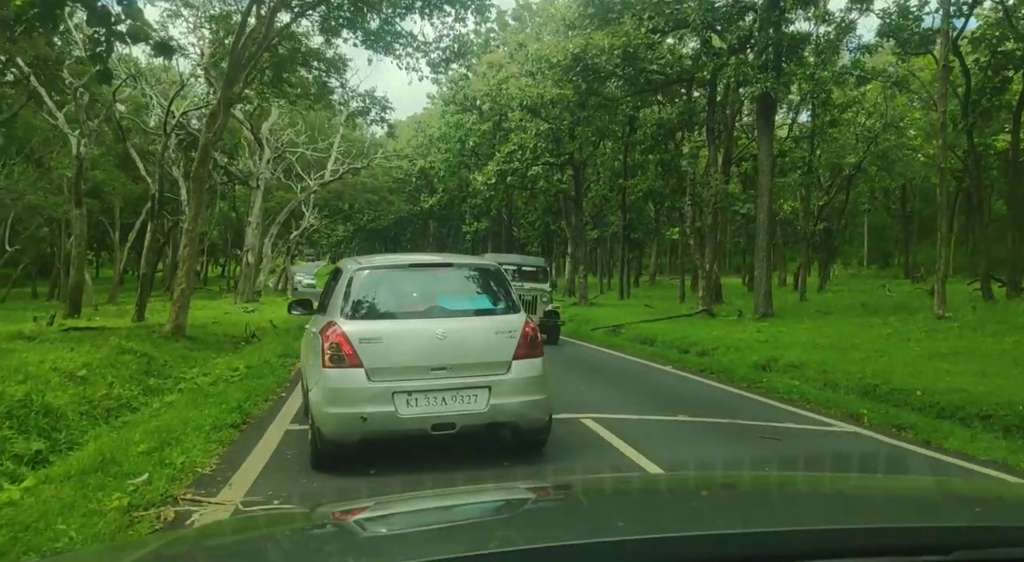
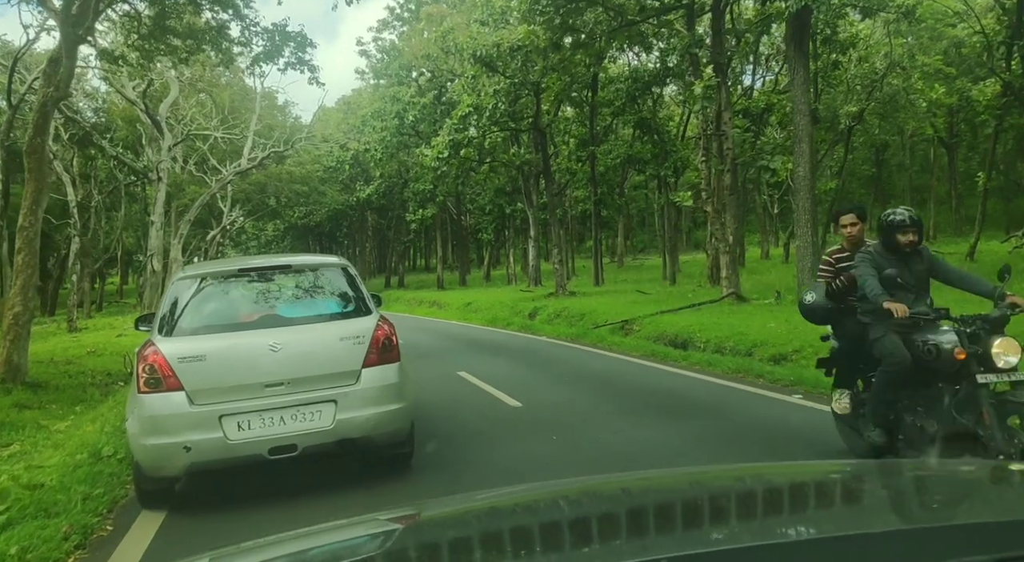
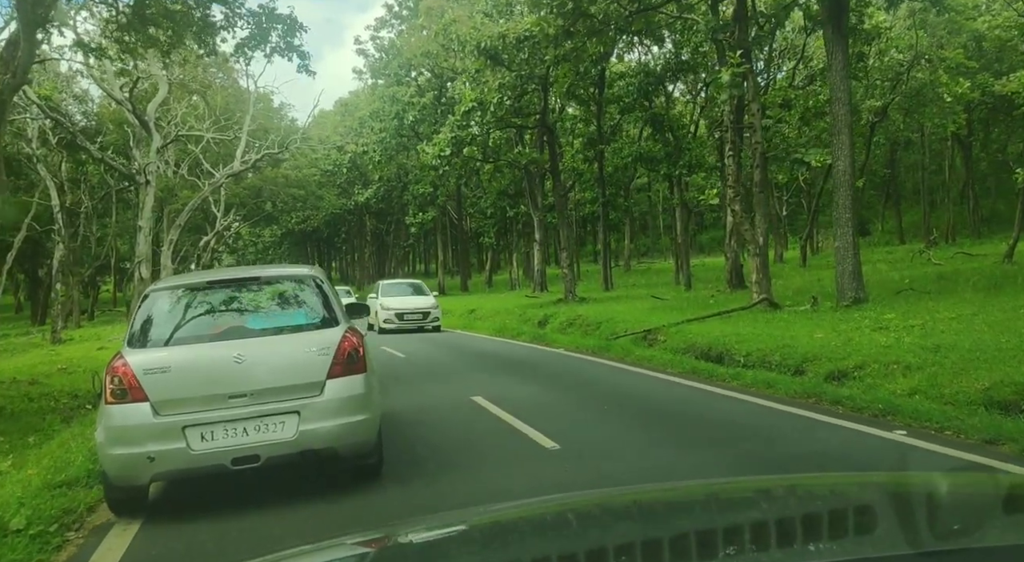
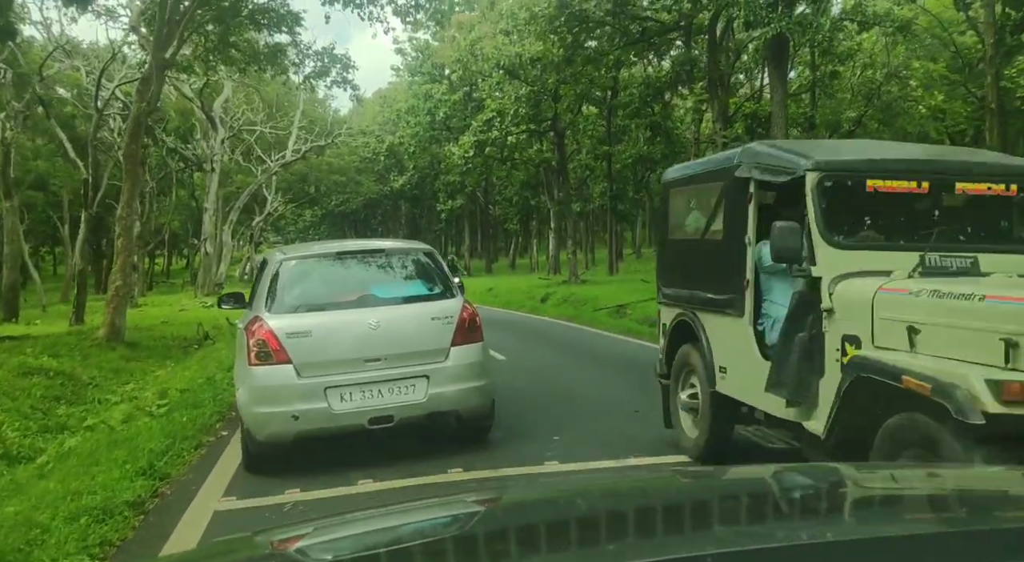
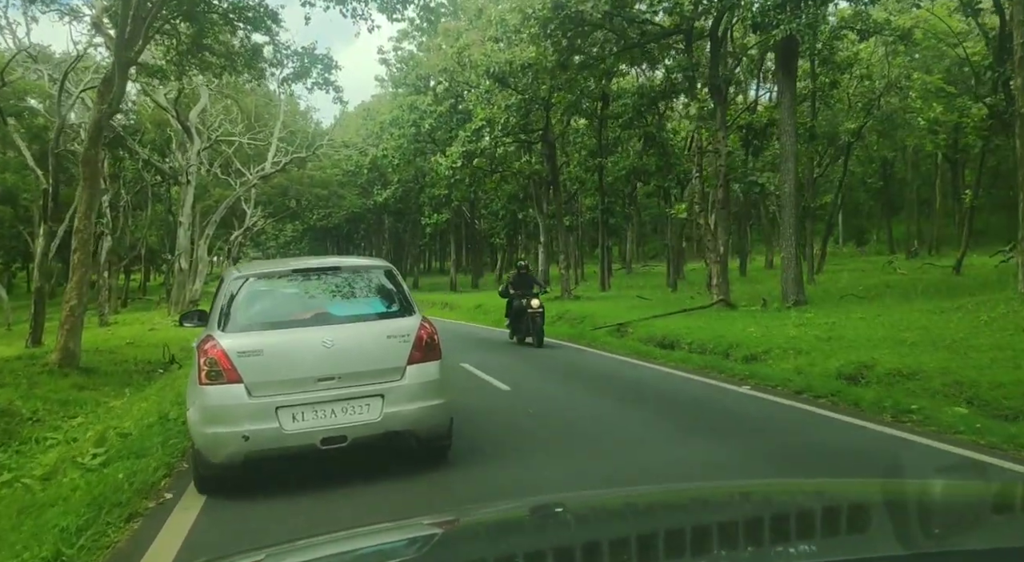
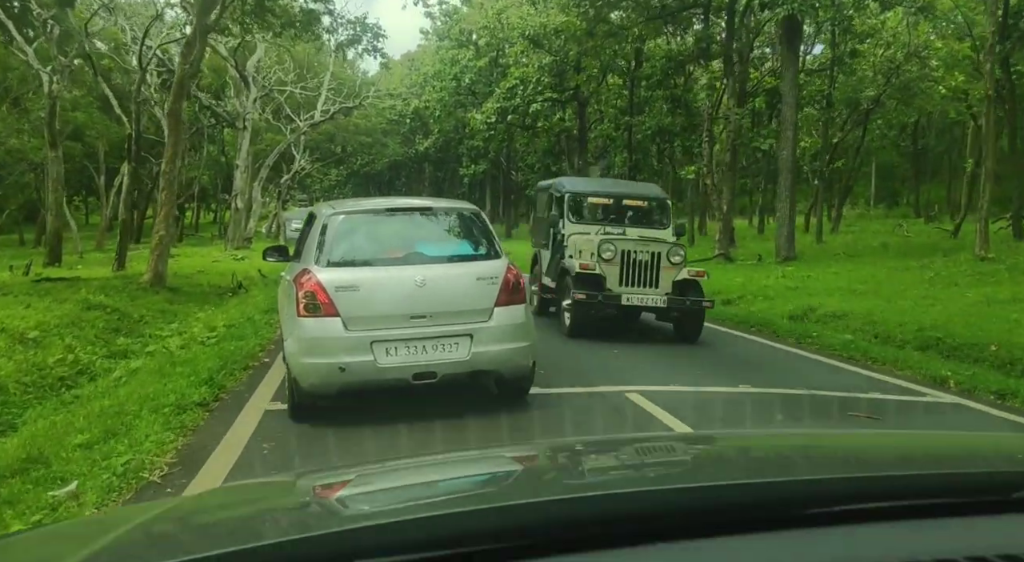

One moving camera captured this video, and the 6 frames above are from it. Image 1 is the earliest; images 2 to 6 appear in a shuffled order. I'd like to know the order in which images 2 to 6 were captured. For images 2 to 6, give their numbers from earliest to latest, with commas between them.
6, 4, 5, 2, 3
